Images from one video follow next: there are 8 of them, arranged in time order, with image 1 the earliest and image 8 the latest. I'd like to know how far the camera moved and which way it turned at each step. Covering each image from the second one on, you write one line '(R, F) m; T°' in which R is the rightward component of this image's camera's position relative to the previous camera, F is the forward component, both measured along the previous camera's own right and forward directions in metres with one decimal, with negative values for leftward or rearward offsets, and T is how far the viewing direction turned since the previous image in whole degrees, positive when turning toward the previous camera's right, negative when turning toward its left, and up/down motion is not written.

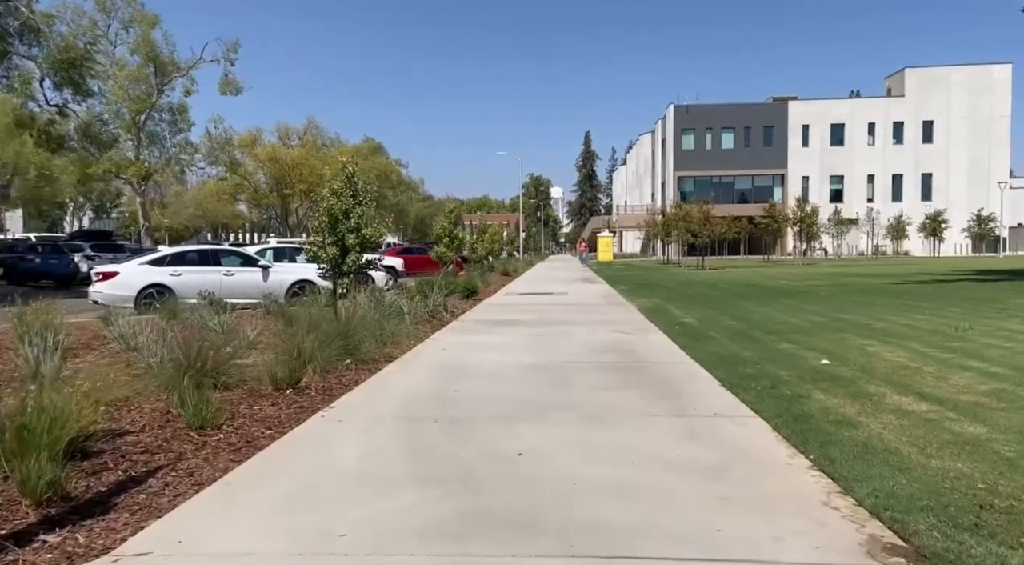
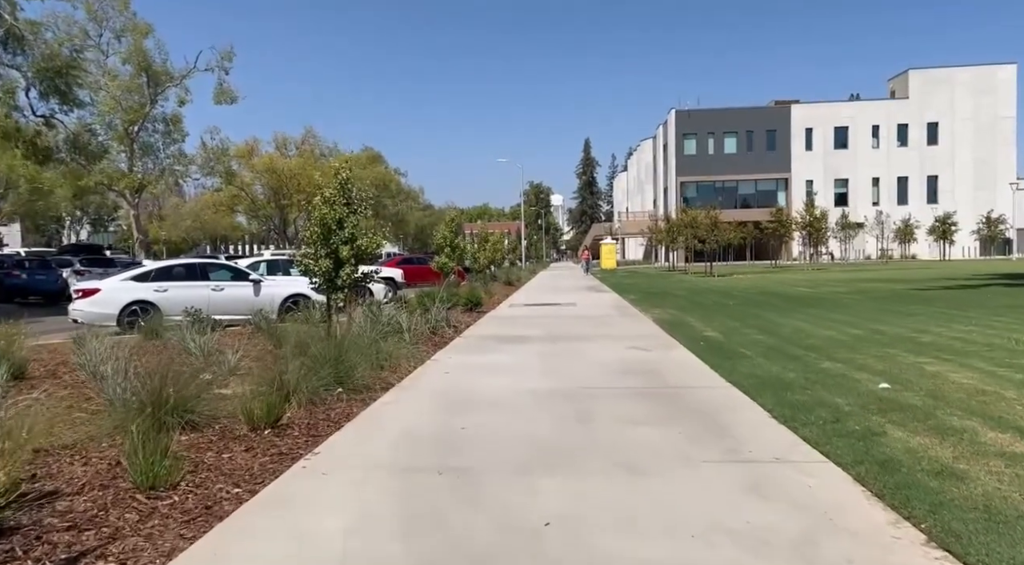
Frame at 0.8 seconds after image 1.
(-0.1, +1.1) m; 0°
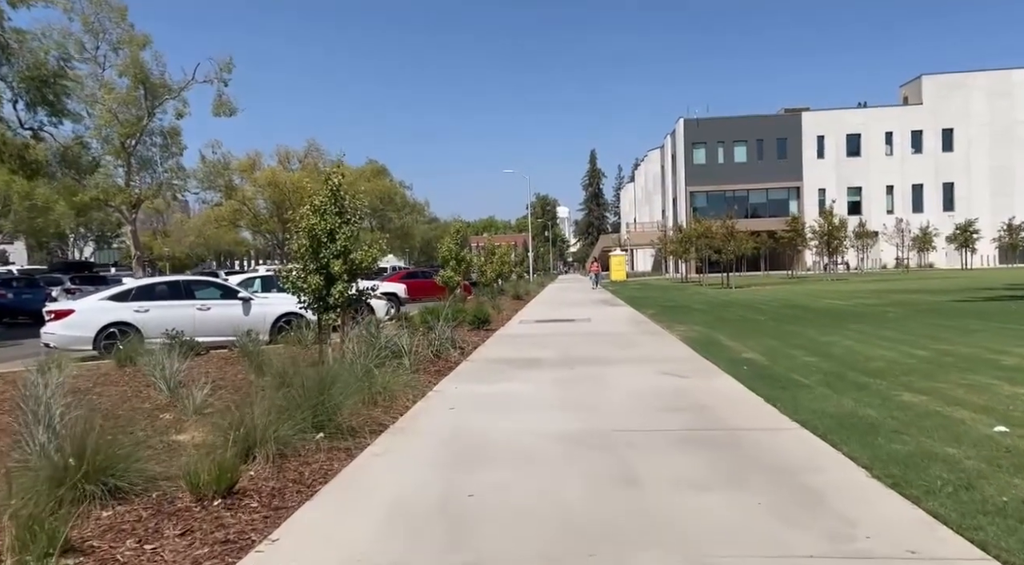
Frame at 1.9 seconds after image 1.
(-0.1, +1.5) m; 0°
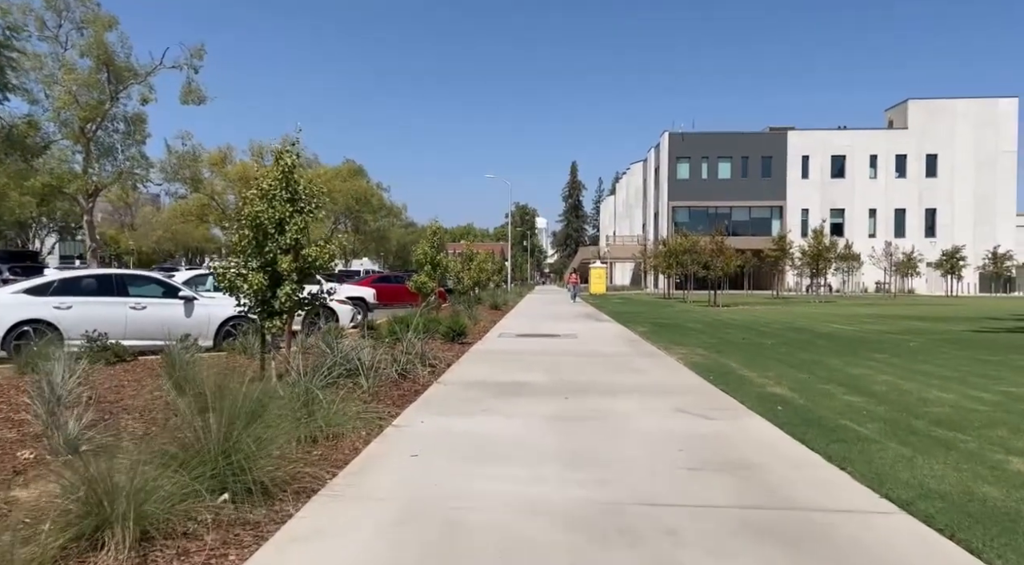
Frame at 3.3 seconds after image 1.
(-0.1, +2.0) m; +2°
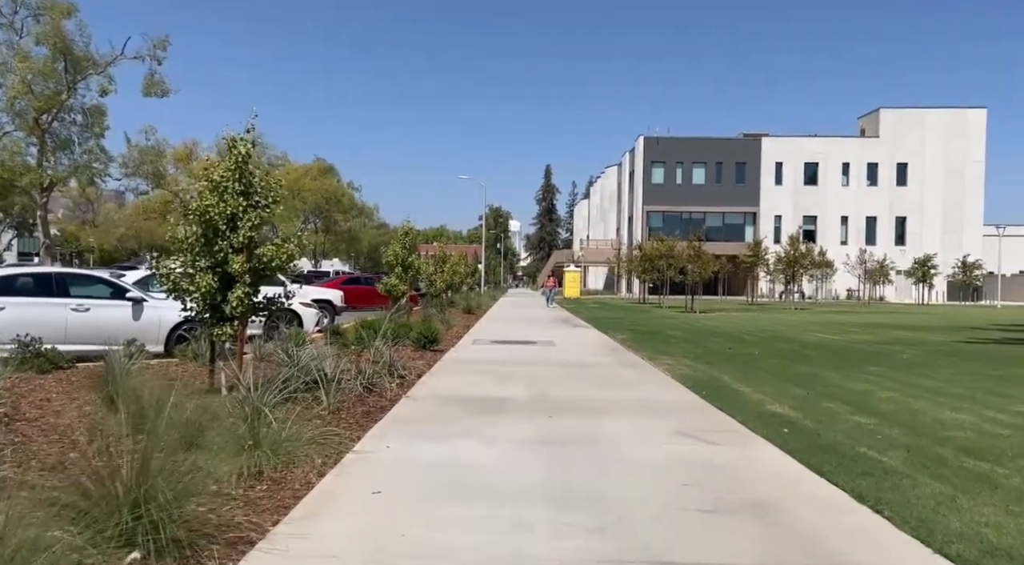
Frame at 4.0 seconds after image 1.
(-0.1, +0.9) m; +2°
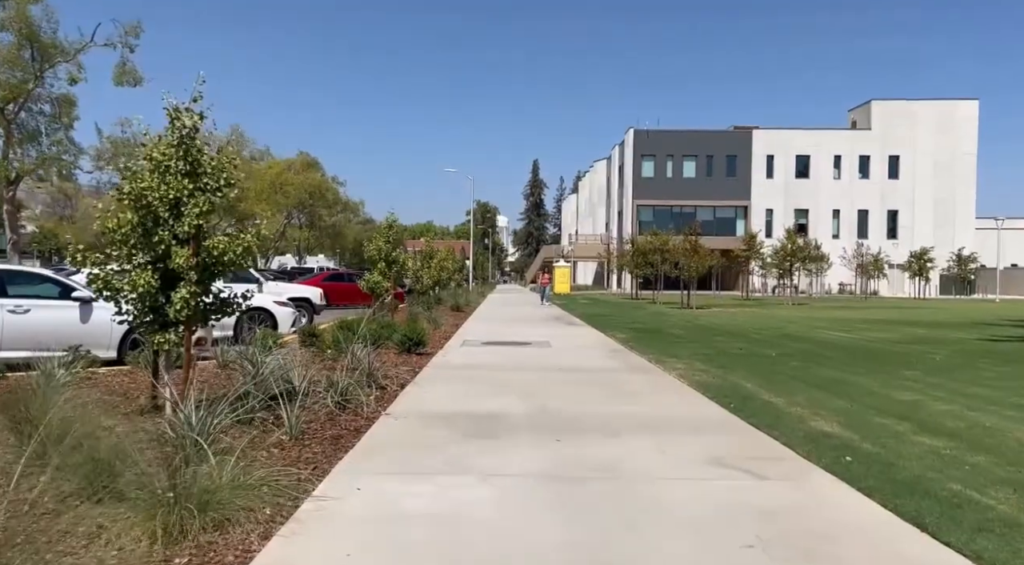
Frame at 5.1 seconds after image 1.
(-0.1, +1.5) m; +1°
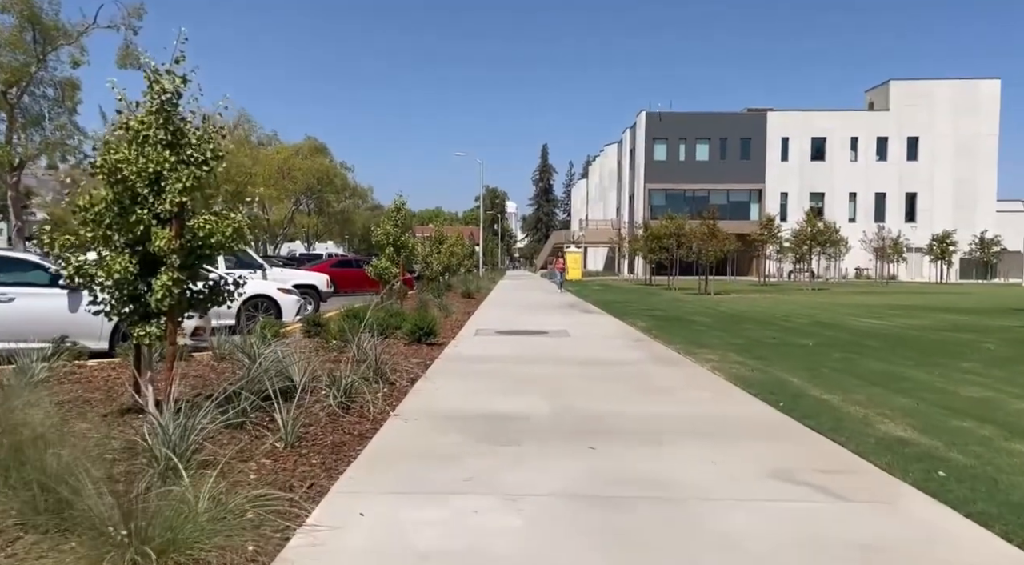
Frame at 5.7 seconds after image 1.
(-0.1, +1.0) m; -1°
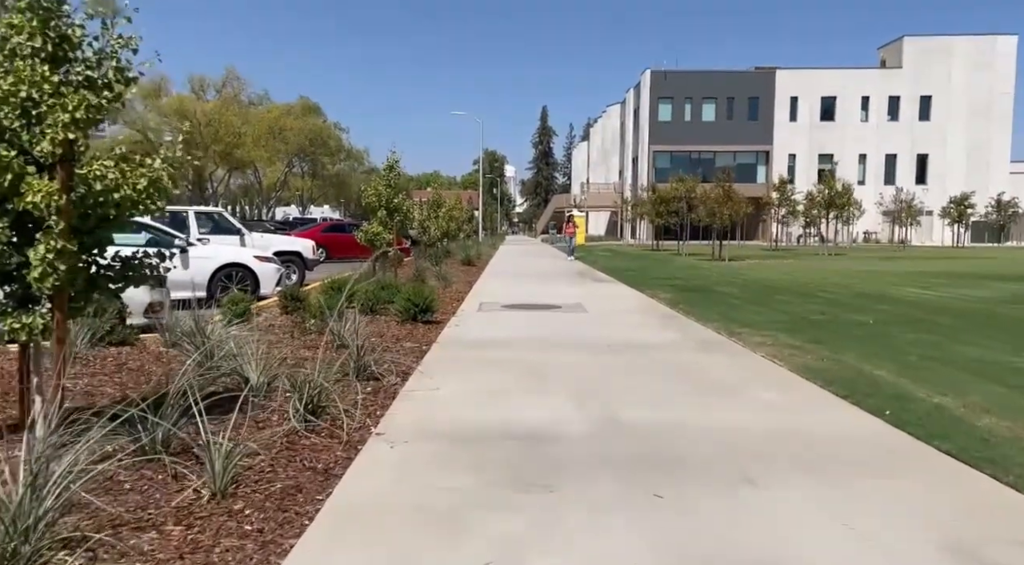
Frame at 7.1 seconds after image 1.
(-0.2, +2.0) m; 0°
